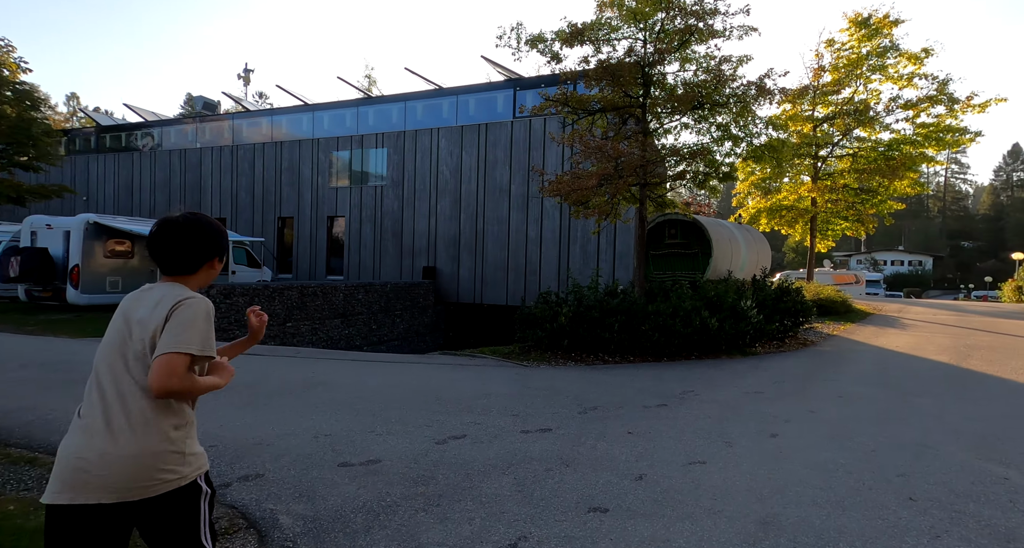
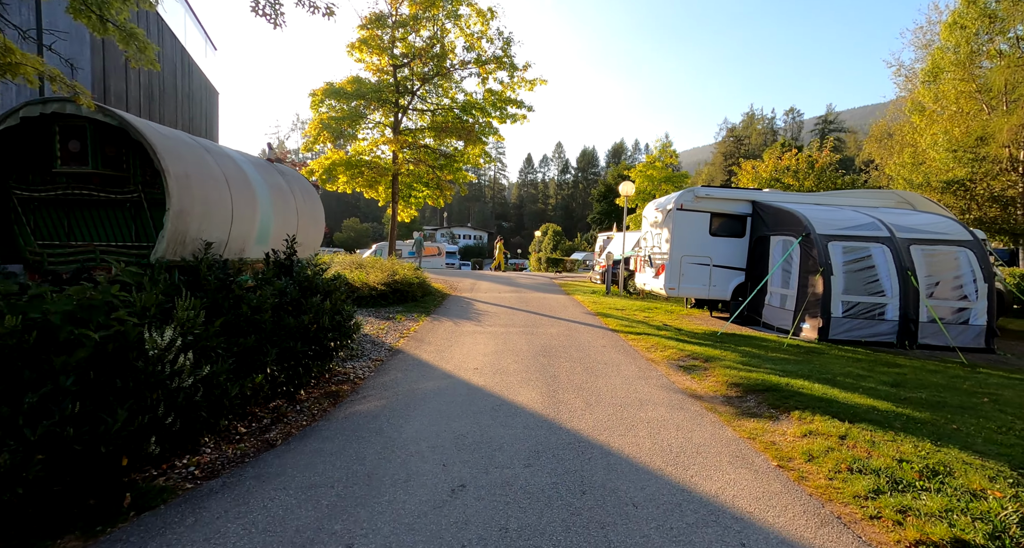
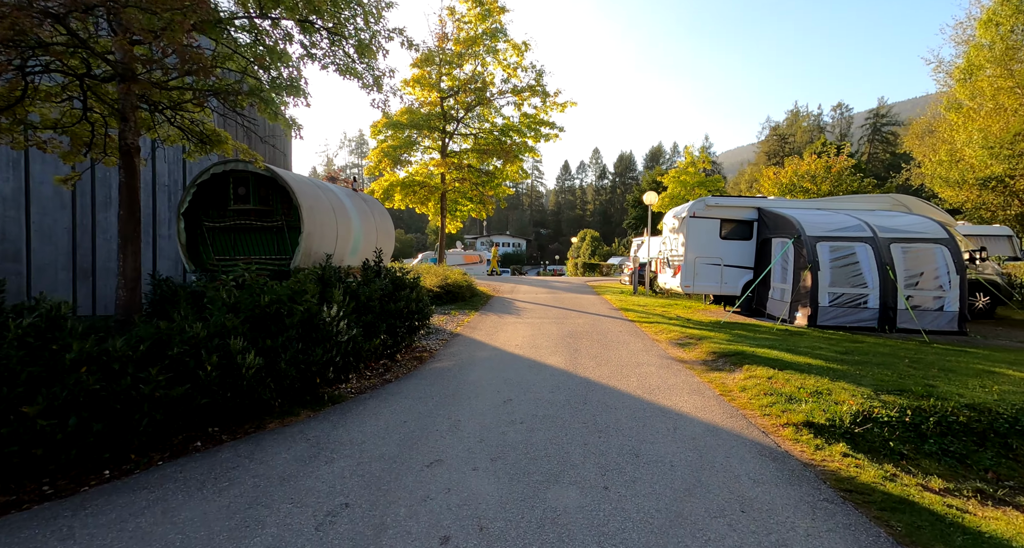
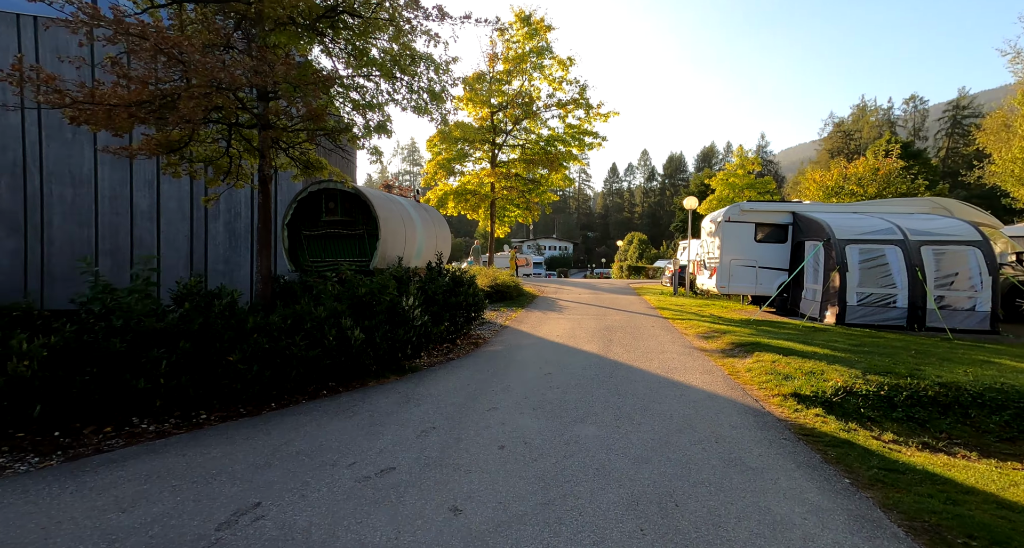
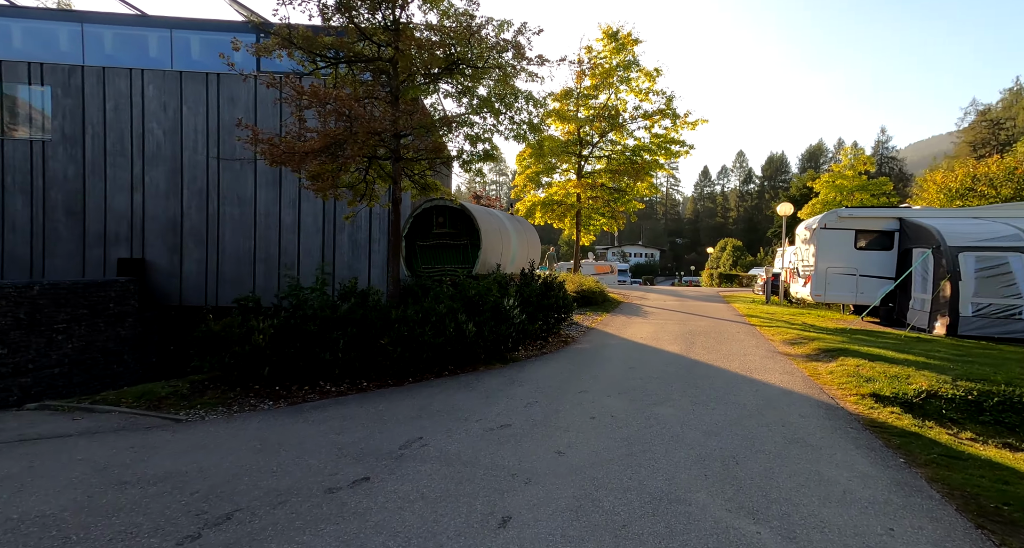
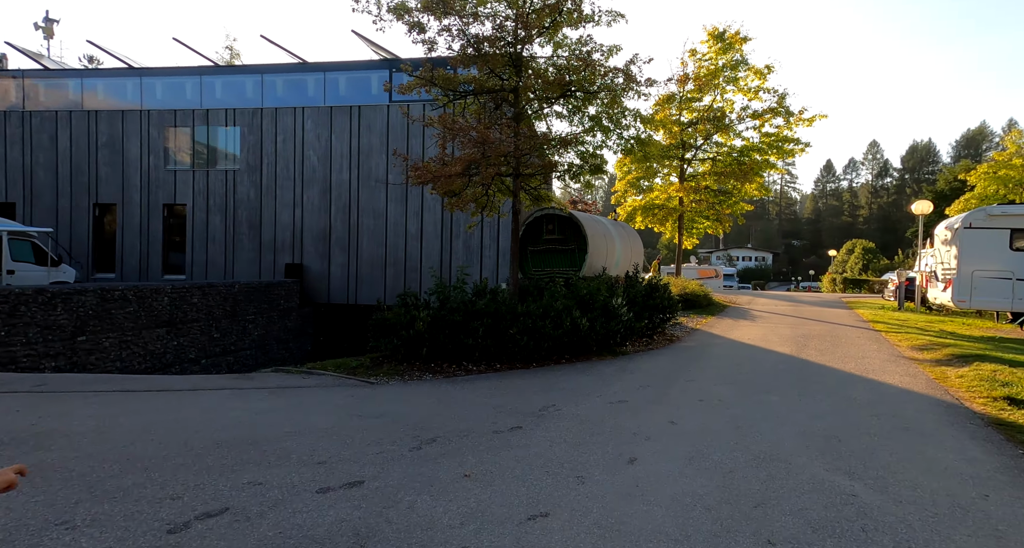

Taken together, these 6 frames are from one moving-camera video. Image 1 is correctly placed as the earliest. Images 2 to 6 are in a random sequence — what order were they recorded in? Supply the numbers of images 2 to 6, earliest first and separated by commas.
6, 5, 4, 3, 2
